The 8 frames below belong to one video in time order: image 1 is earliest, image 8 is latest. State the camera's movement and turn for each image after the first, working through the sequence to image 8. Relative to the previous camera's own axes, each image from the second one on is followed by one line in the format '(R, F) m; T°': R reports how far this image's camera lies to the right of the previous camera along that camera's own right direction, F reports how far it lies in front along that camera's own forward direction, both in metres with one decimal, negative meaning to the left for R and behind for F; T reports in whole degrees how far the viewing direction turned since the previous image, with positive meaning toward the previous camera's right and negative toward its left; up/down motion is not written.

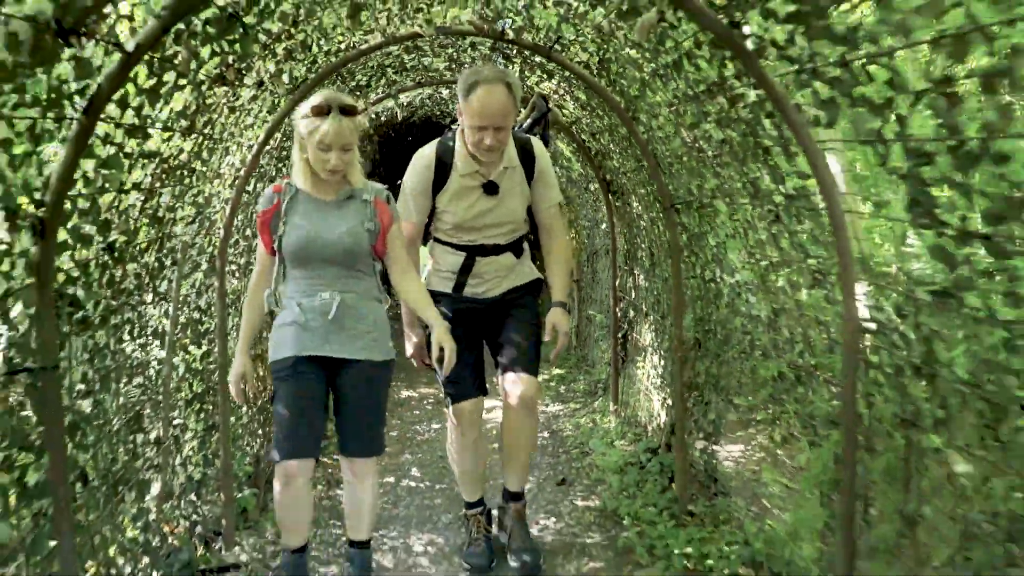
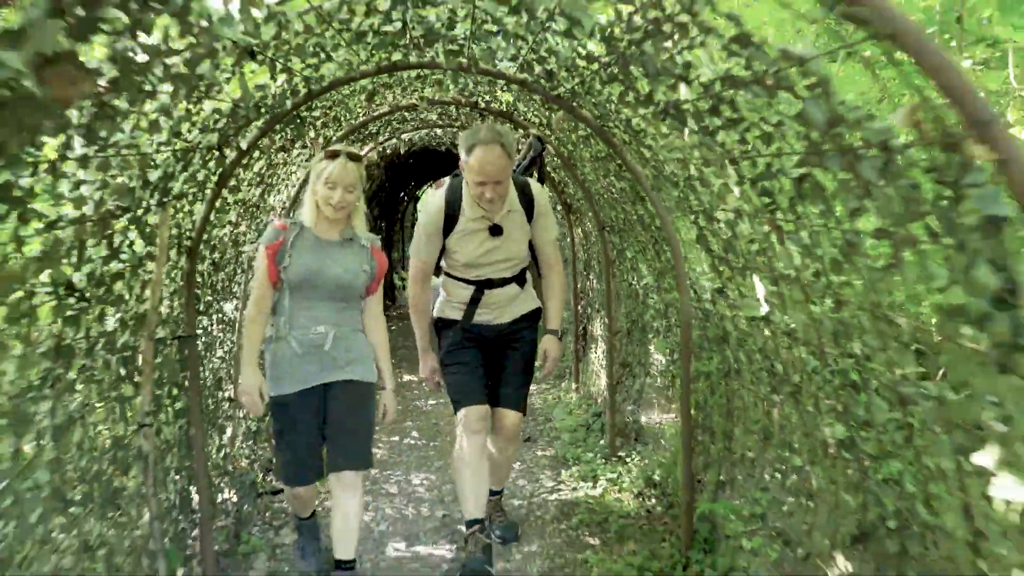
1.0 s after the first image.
(+0.1, -1.1) m; 0°
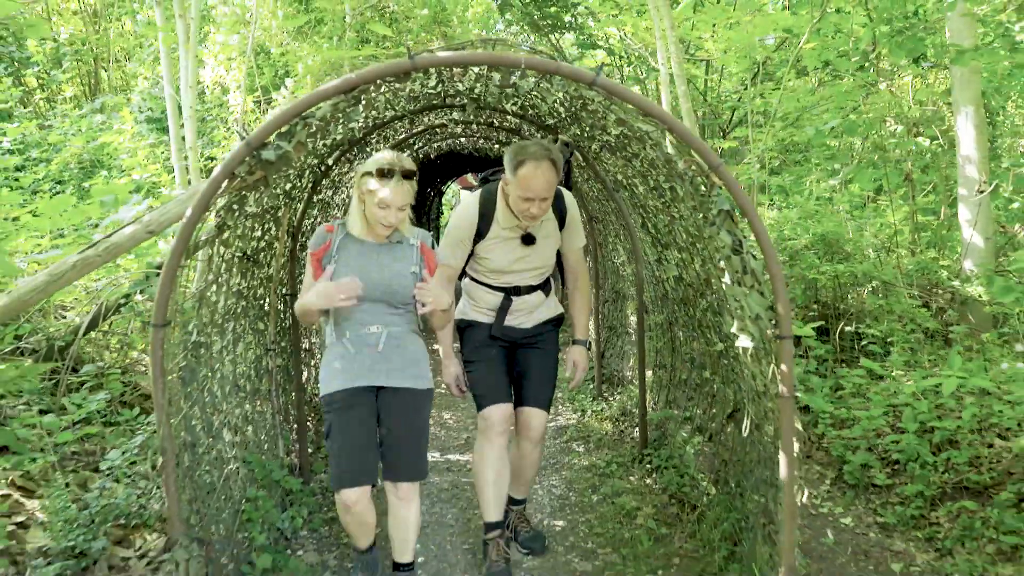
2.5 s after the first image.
(+0.1, -1.2) m; -1°
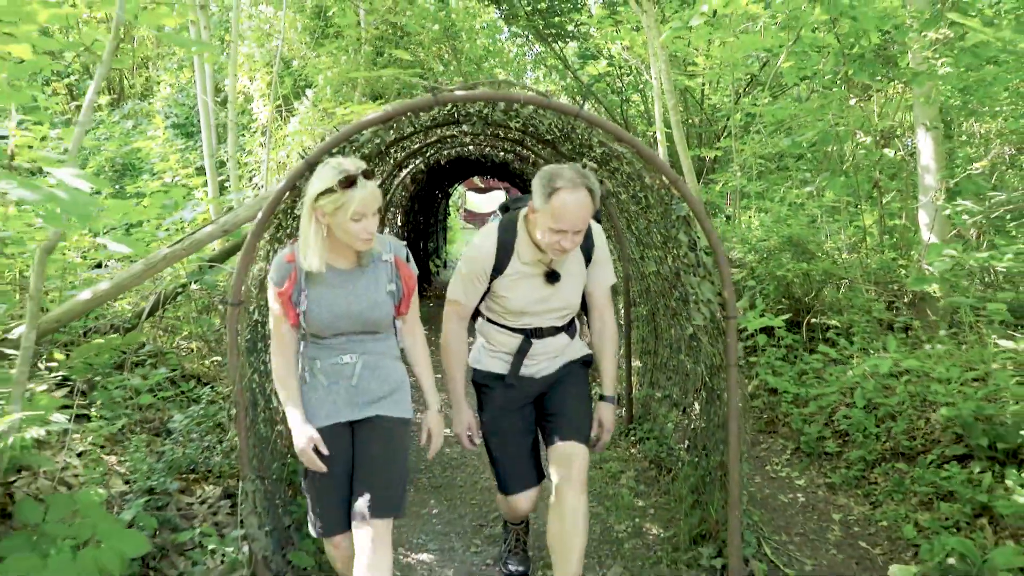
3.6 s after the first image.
(0.0, -0.6) m; 0°
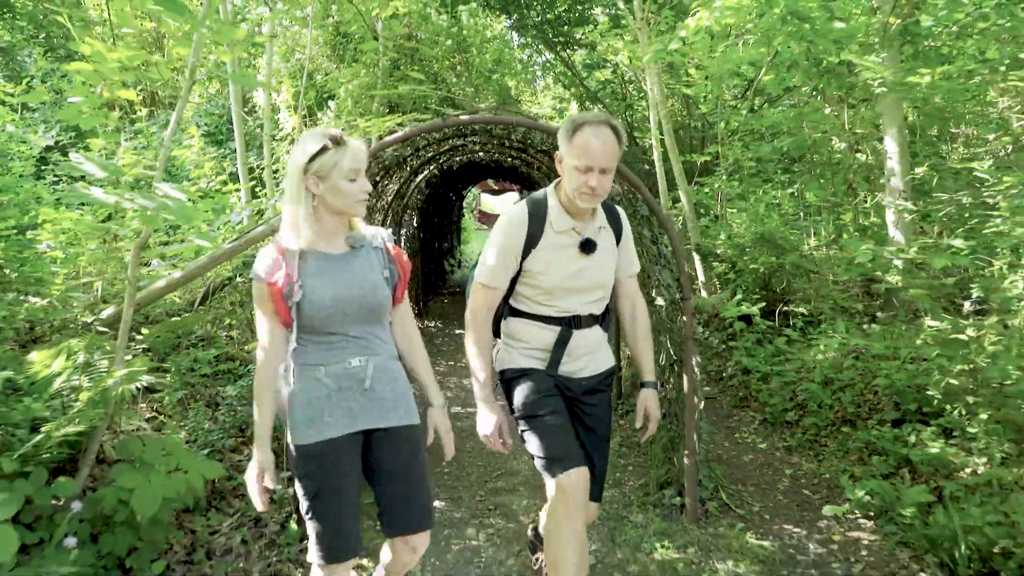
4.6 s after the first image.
(+0.1, -0.7) m; -1°
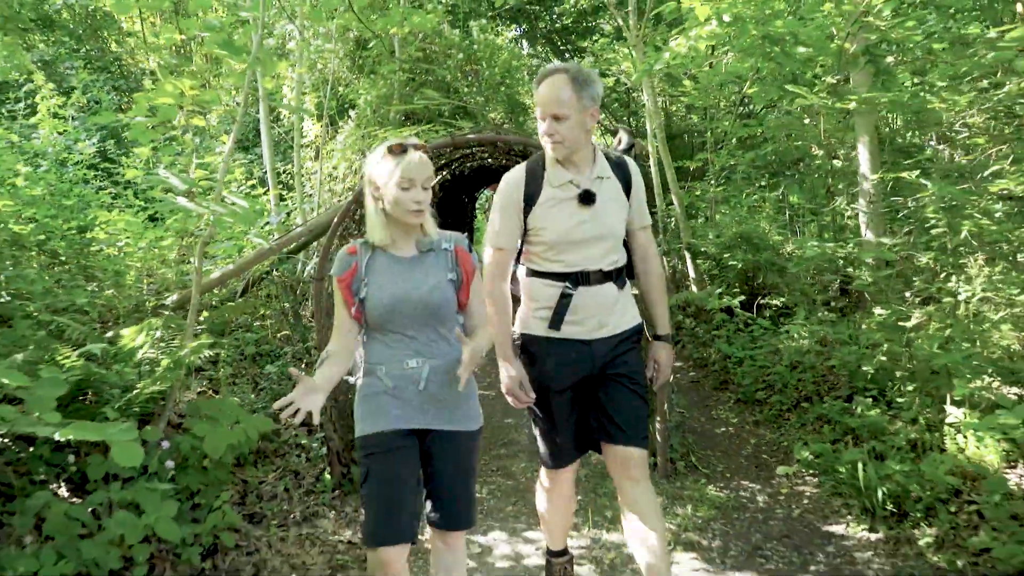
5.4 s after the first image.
(+0.1, -0.7) m; -1°
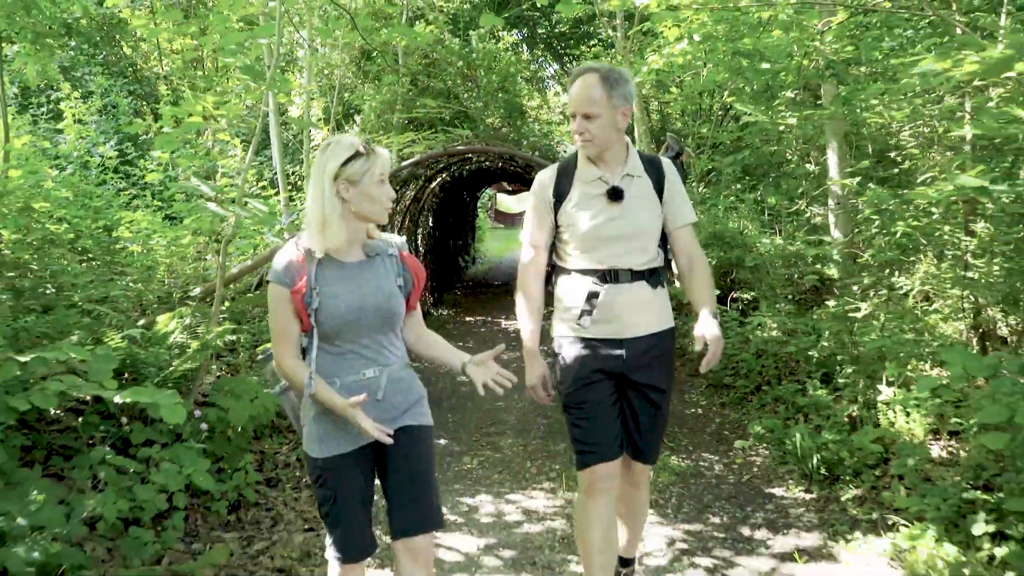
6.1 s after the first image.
(+0.1, -0.6) m; 0°
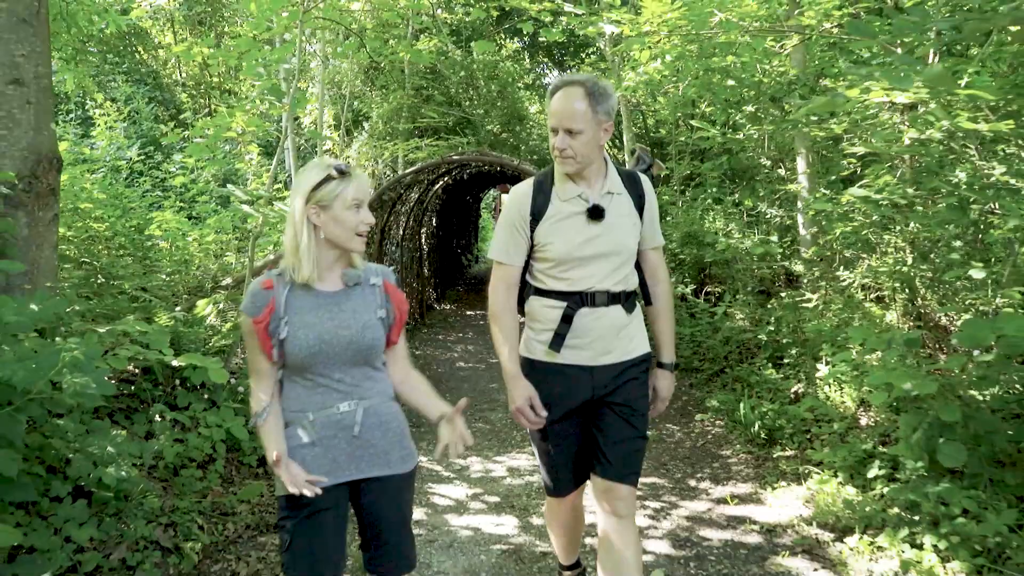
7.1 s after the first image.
(+0.1, -0.7) m; 0°
